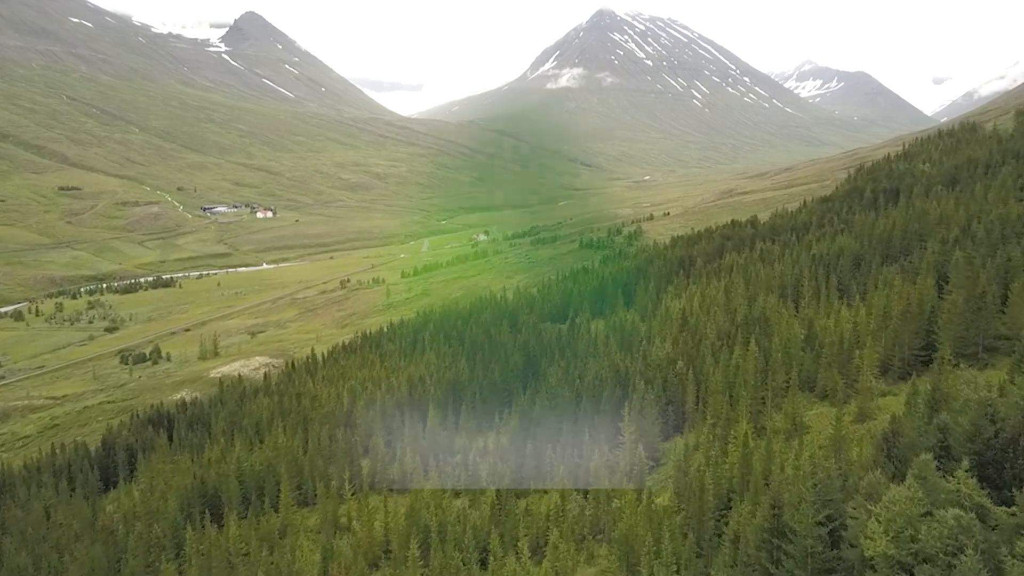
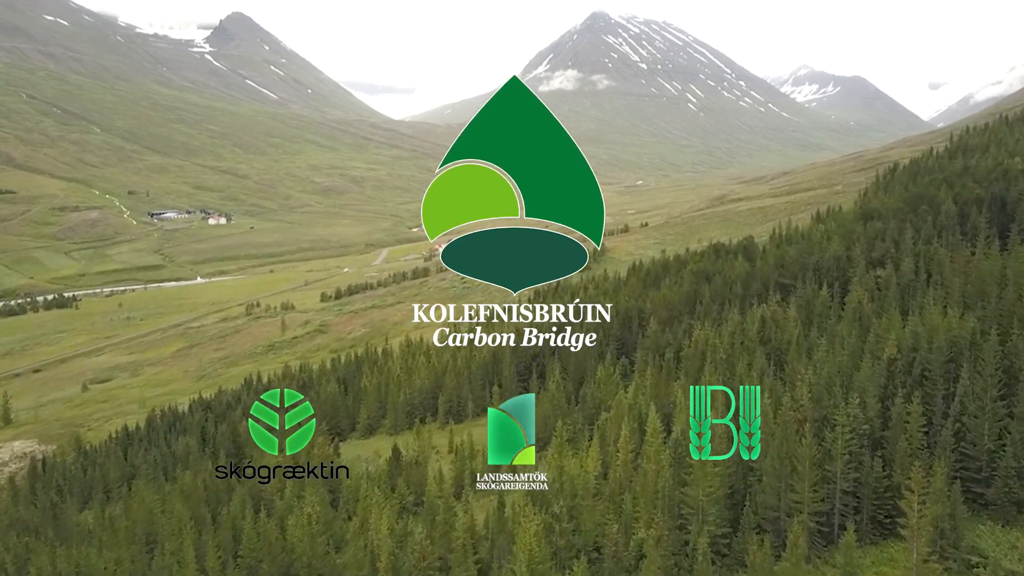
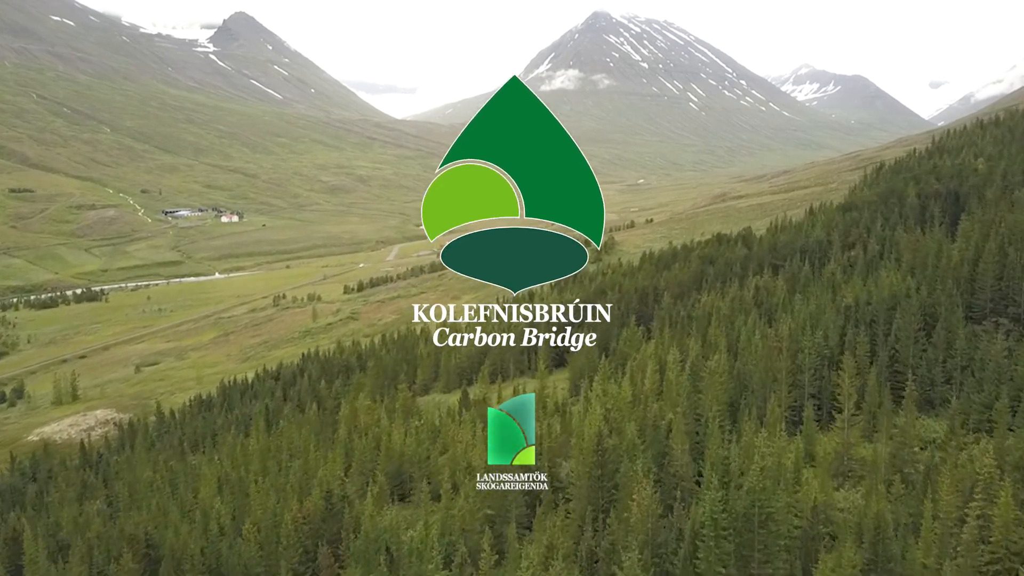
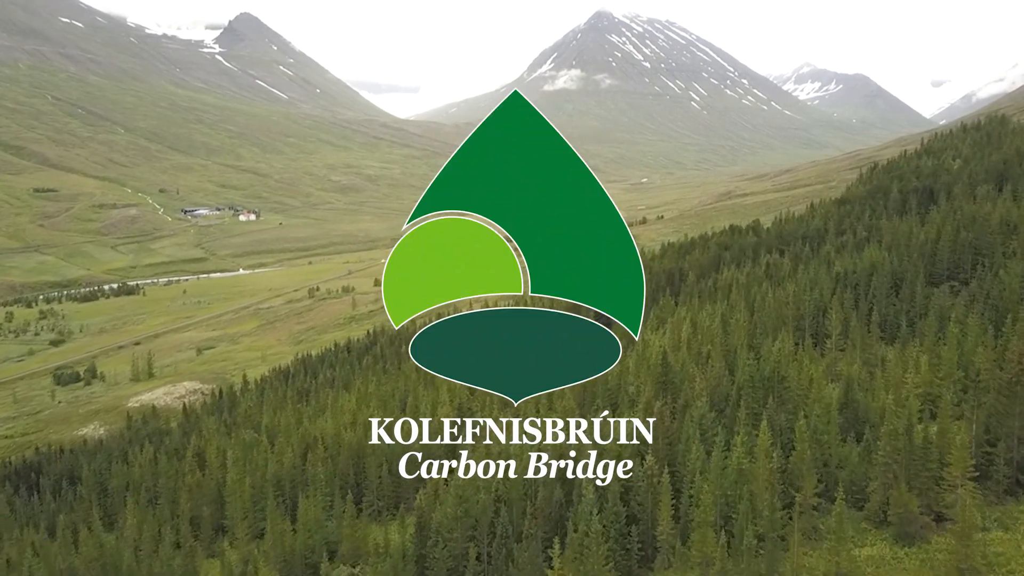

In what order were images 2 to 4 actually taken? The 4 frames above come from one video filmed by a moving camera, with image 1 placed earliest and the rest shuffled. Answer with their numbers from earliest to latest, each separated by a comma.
4, 3, 2
